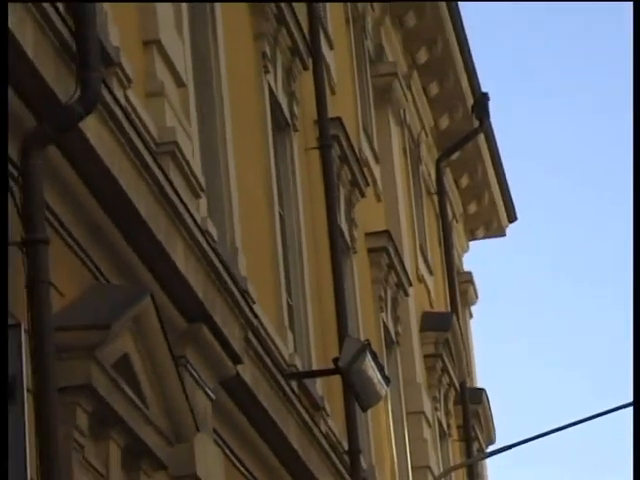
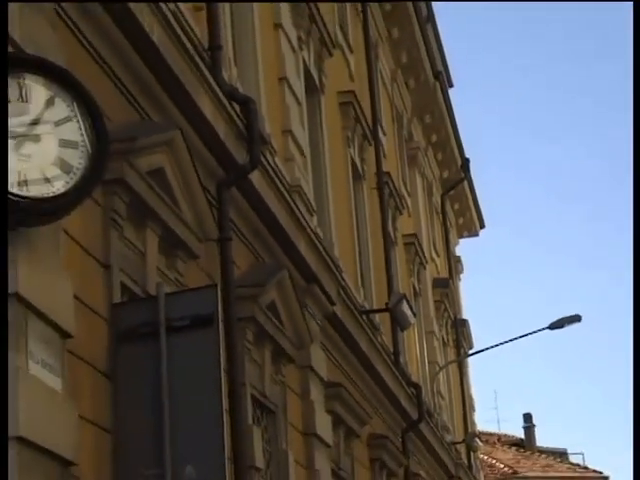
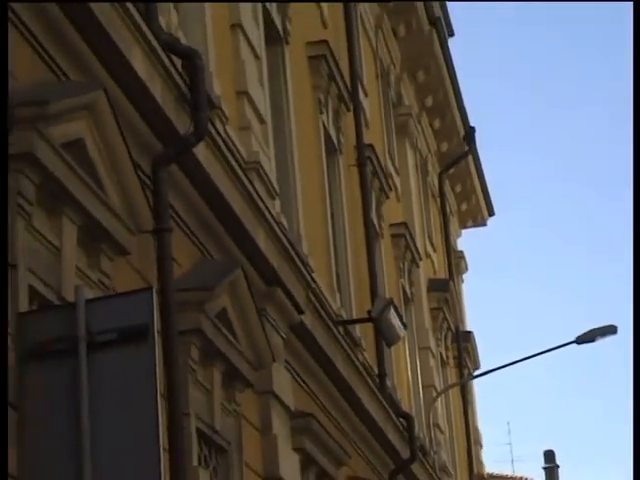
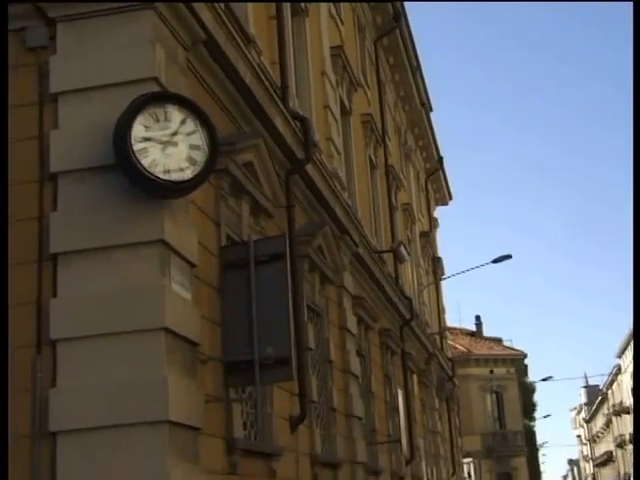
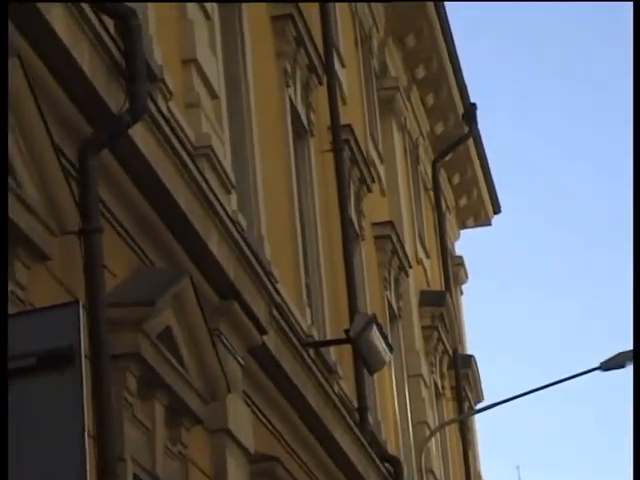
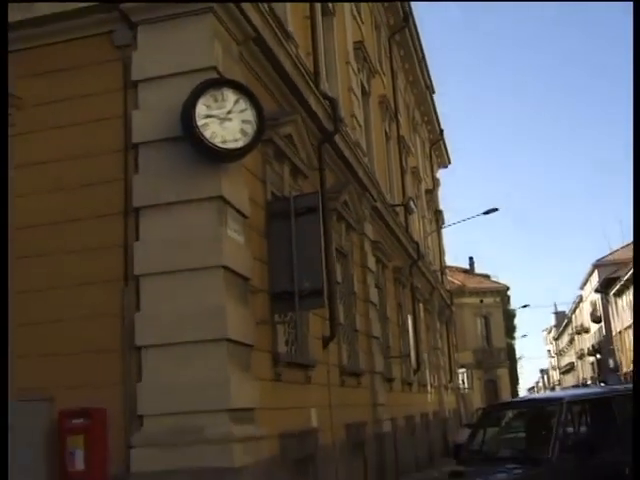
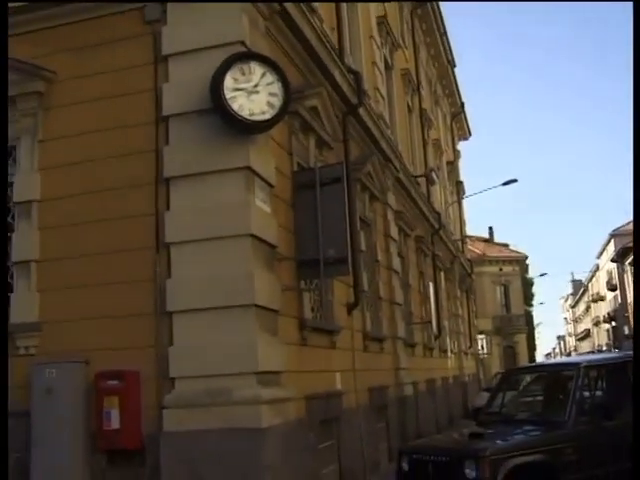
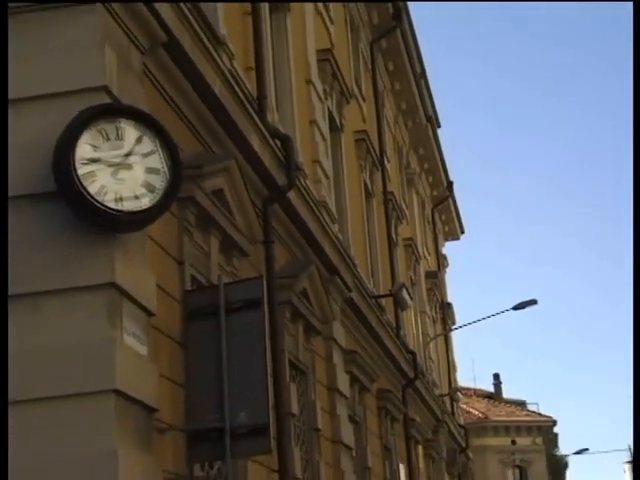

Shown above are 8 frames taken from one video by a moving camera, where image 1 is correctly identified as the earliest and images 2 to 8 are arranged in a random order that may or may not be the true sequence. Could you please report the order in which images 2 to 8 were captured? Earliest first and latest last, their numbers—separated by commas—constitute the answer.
5, 3, 2, 8, 4, 6, 7
